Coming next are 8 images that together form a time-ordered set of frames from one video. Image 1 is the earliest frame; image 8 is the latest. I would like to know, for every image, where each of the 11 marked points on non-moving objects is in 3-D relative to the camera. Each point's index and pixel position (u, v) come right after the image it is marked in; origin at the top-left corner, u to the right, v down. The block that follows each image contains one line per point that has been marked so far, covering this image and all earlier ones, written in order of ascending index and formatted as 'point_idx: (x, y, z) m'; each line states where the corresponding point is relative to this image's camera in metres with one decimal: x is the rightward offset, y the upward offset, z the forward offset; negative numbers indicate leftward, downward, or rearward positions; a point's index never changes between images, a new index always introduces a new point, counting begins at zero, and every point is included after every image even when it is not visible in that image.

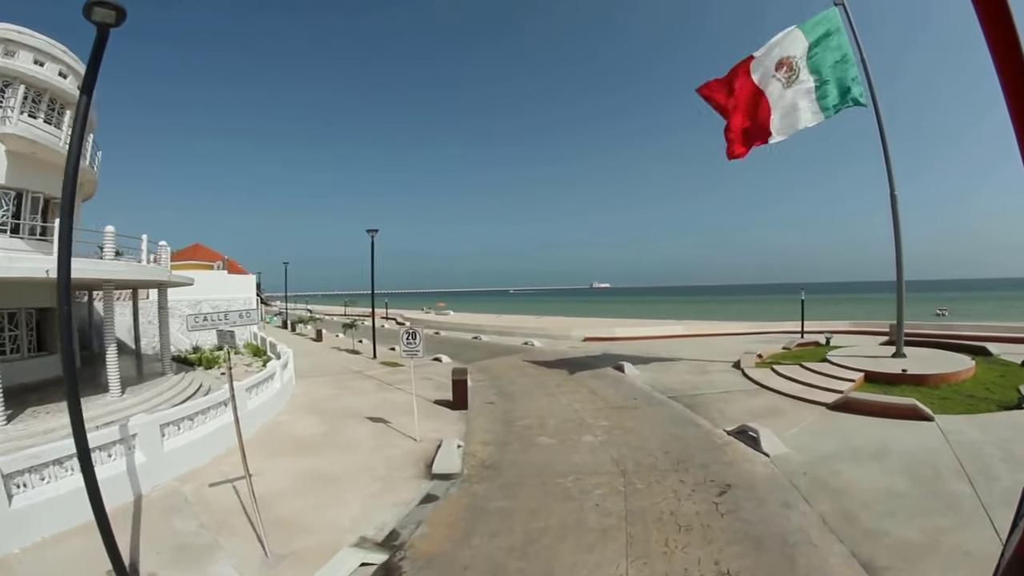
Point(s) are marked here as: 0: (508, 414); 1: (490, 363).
0: (-0.1, -2.5, +9.8) m
1: (-0.8, -2.4, +16.1) m
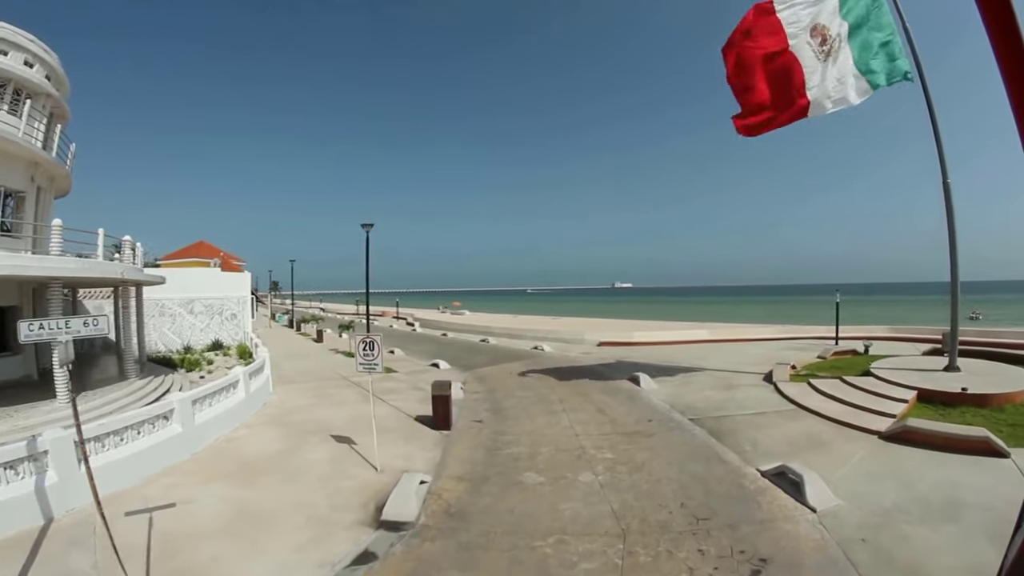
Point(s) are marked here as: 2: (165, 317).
0: (-0.3, -2.5, +8.4) m
1: (-0.7, -2.4, +14.7) m
2: (-12.1, -1.2, +17.4) m
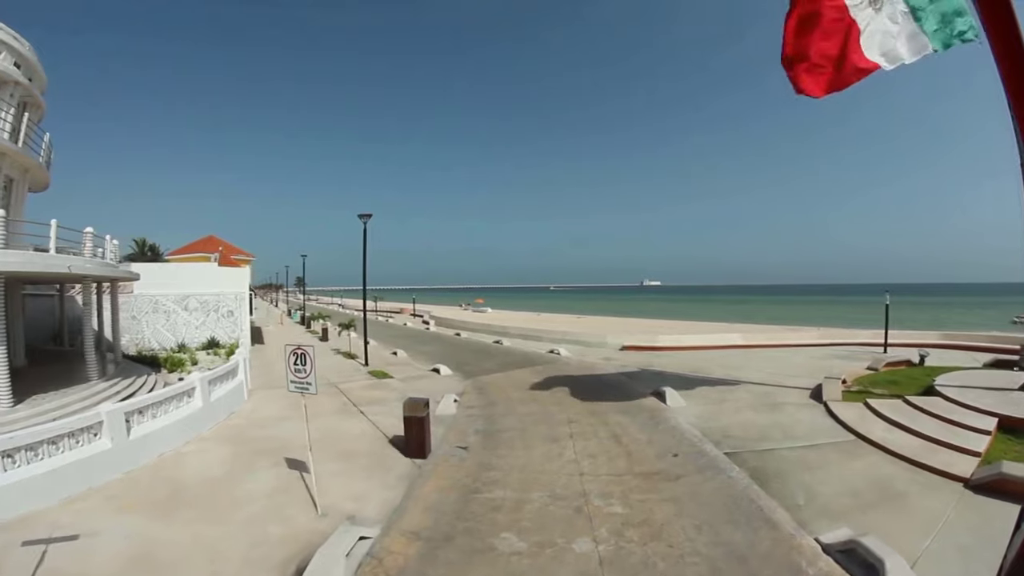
0: (-0.5, -2.5, +6.8) m
1: (-0.5, -2.4, +13.1) m
2: (-11.7, -0.9, +16.4) m
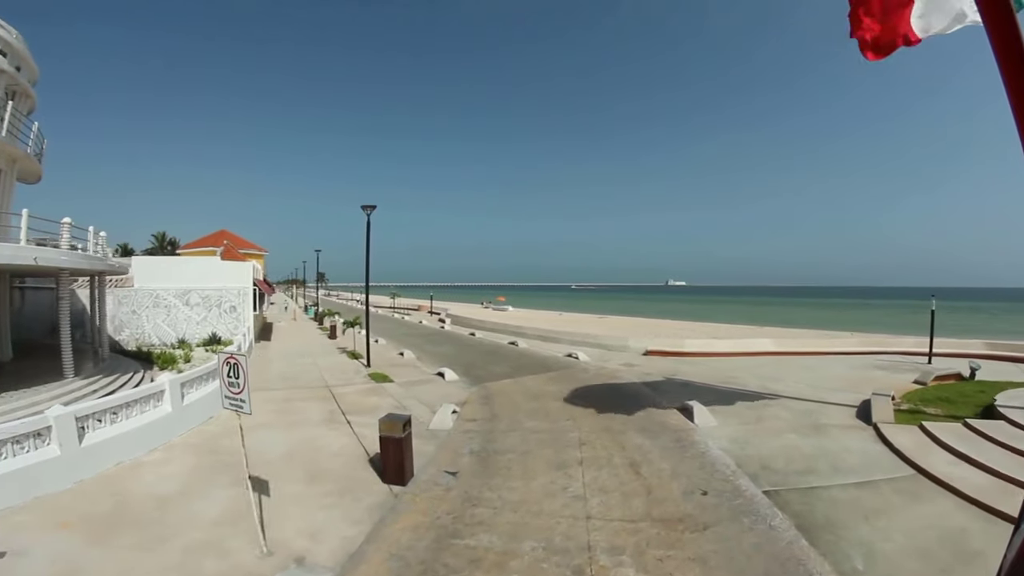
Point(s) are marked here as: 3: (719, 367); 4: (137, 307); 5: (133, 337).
0: (-0.6, -2.5, +5.7) m
1: (-0.3, -2.4, +12.0) m
2: (-11.3, -0.7, +15.9) m
3: (+7.9, -3.0, +18.9) m
4: (-11.9, -0.7, +15.7) m
5: (-12.0, -1.6, +15.7) m
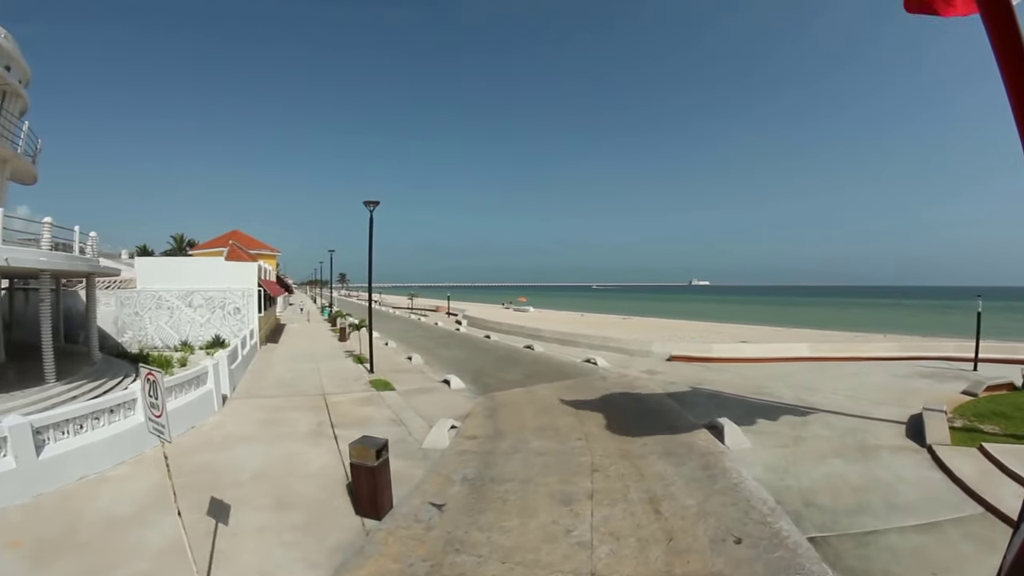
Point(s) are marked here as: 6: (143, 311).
0: (-0.6, -2.5, +4.7) m
1: (-0.1, -2.4, +11.0) m
2: (-10.9, -0.7, +15.4) m
3: (+8.4, -3.1, +17.5) m
4: (-11.5, -0.7, +15.3) m
5: (-11.6, -1.6, +15.3) m
6: (-11.4, -0.7, +15.3) m
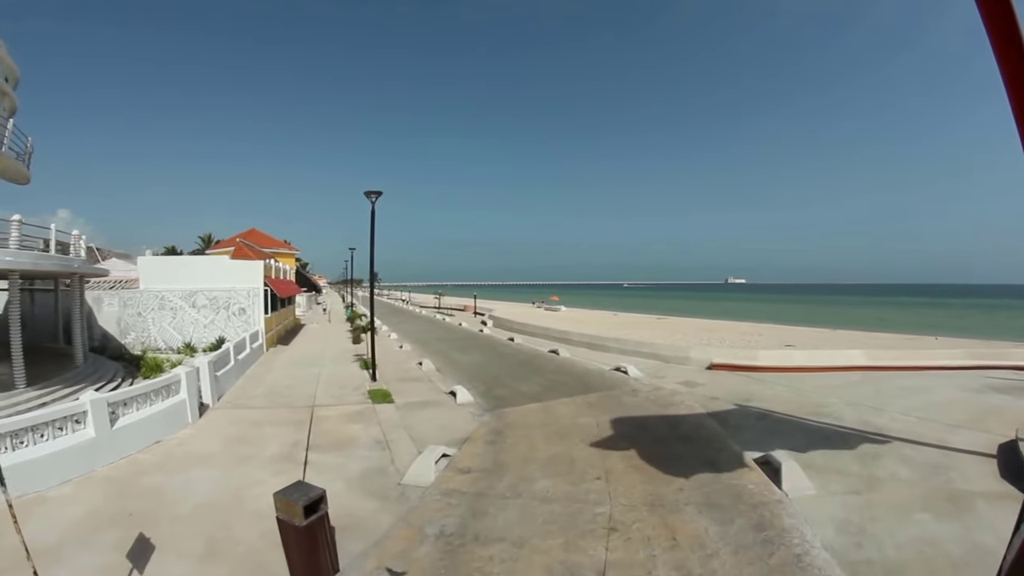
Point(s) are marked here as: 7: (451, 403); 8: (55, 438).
0: (-0.9, -2.6, +3.3) m
1: (+0.1, -2.4, +9.6) m
2: (-10.3, -0.6, +14.7) m
3: (+9.1, -3.2, +15.4) m
4: (-10.9, -0.6, +14.6) m
5: (-11.0, -1.5, +14.6) m
6: (-10.8, -0.6, +14.6) m
7: (-1.3, -2.4, +10.3) m
8: (-6.1, -2.1, +6.6) m
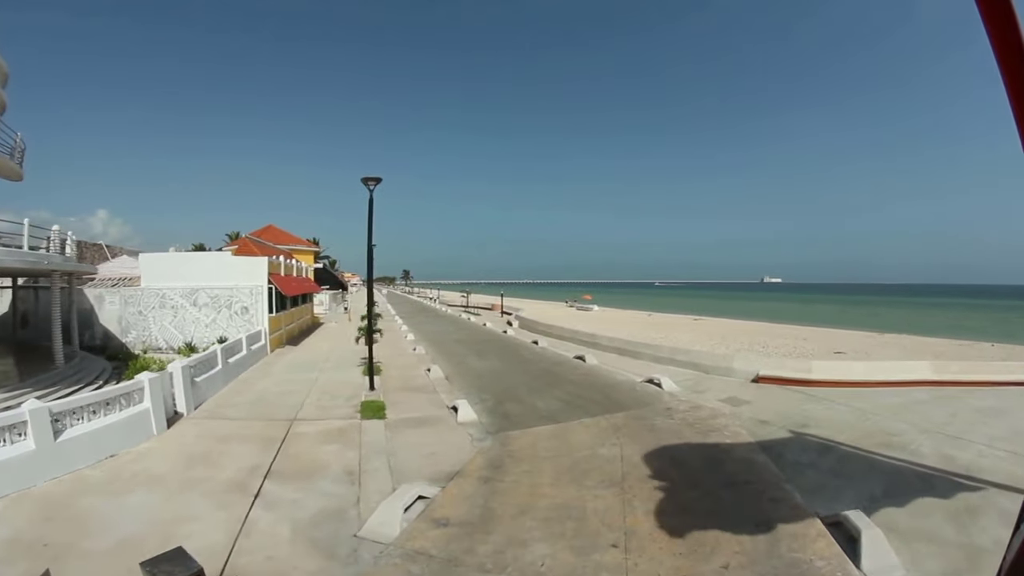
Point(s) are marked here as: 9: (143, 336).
0: (-1.2, -2.6, +1.9) m
1: (+0.2, -2.4, +8.1) m
2: (-9.7, -0.4, +14.0) m
3: (+9.6, -3.3, +13.3) m
4: (-10.3, -0.4, +13.9) m
5: (-10.5, -1.4, +13.9) m
6: (-10.3, -0.4, +13.9) m
7: (-1.1, -2.4, +8.9) m
8: (-6.2, -2.0, +5.5) m
9: (-10.4, -1.3, +14.0) m
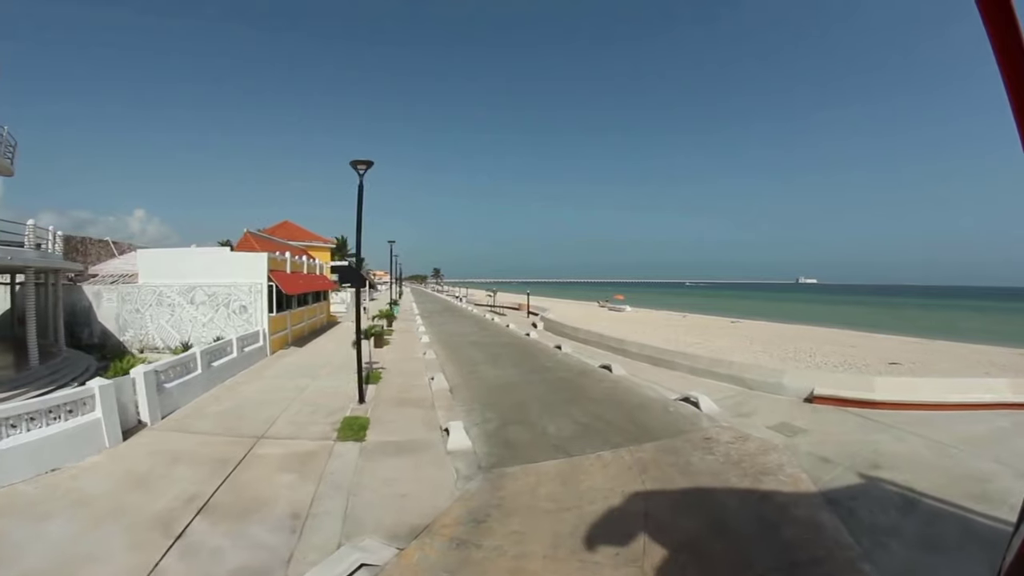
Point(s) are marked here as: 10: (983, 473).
0: (-1.7, -2.6, +0.6) m
1: (+0.2, -2.5, +6.6) m
2: (-9.3, -0.3, +13.2) m
3: (+9.8, -3.6, +11.1) m
4: (-9.9, -0.3, +13.3) m
5: (-10.0, -1.2, +13.2) m
6: (-9.8, -0.3, +13.2) m
7: (-1.1, -2.4, +7.6) m
8: (-6.4, -2.0, +4.6) m
9: (-9.9, -1.1, +13.3) m
10: (+9.2, -3.6, +9.5) m
